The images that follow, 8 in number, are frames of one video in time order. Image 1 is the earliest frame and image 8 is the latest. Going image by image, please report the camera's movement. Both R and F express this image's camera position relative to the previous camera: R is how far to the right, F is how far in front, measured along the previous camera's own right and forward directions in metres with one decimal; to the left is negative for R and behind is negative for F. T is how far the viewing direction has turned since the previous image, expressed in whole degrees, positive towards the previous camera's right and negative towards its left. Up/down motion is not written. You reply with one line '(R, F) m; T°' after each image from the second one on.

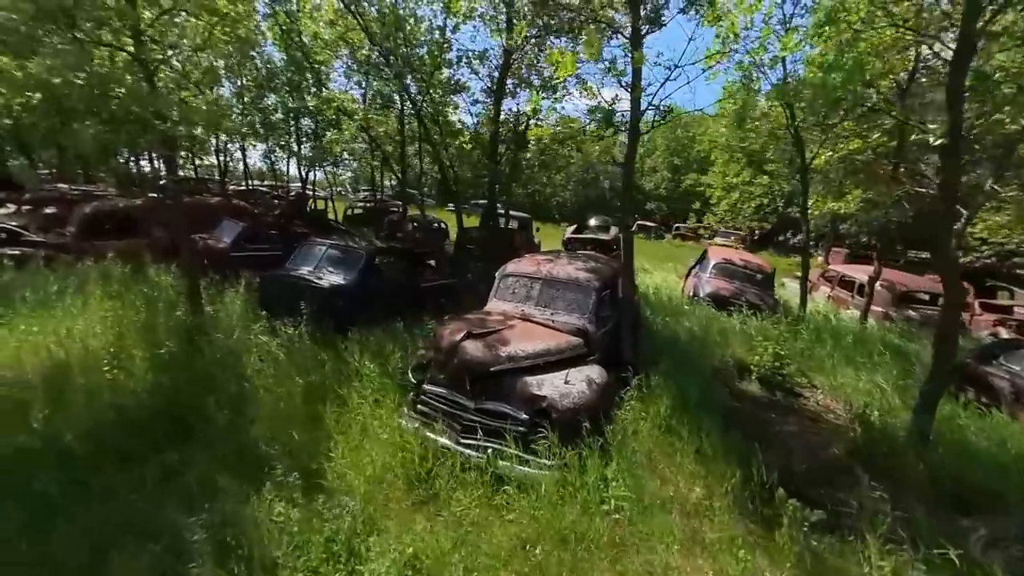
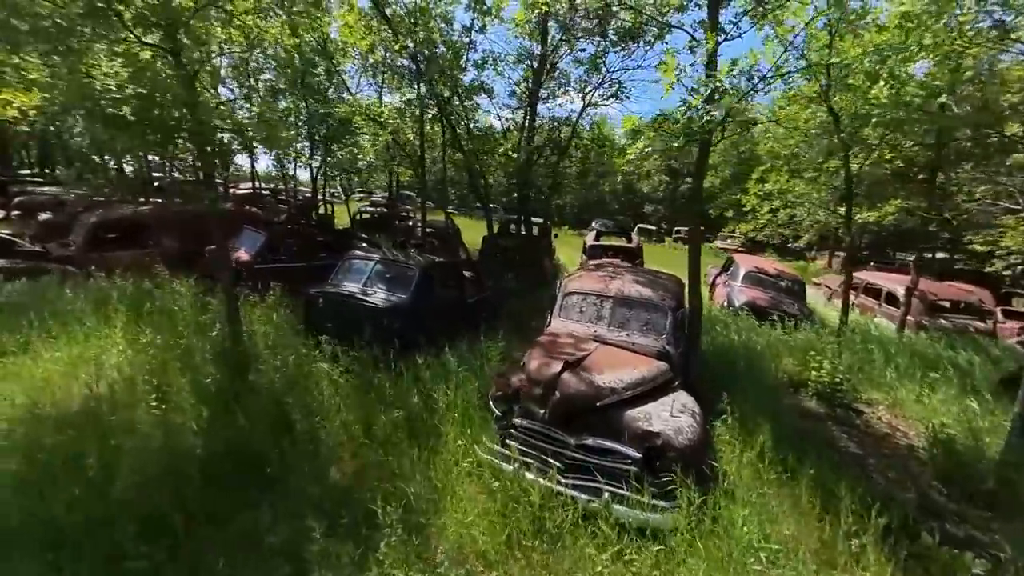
(-1.4, +0.4) m; +2°
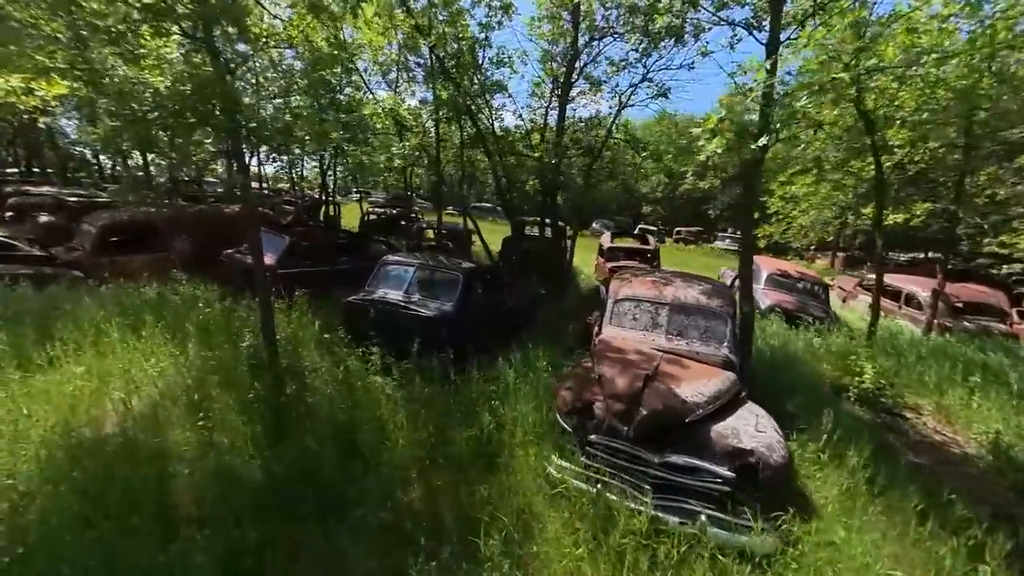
(-1.0, +0.3) m; +1°
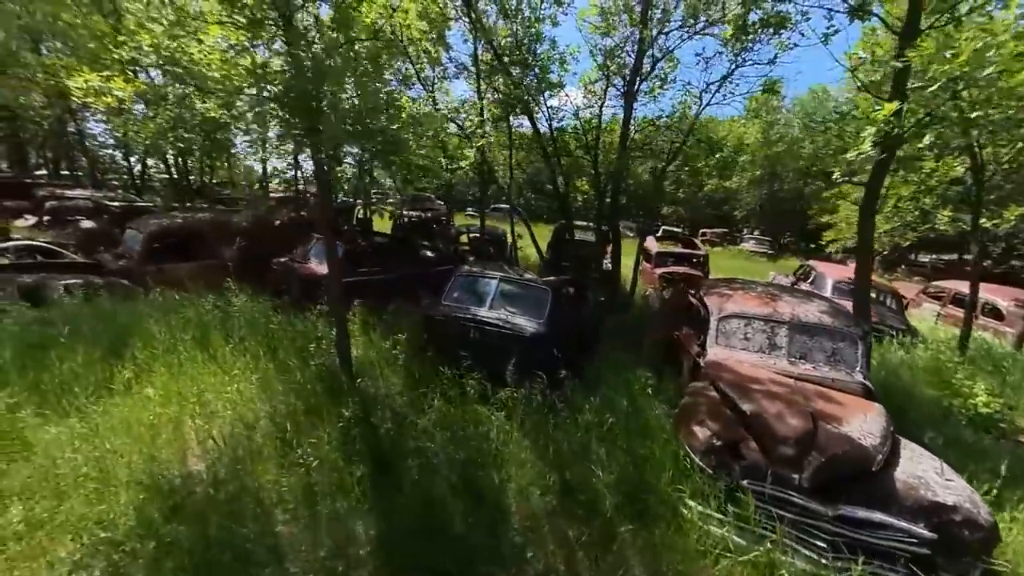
(-1.4, +0.5) m; -1°
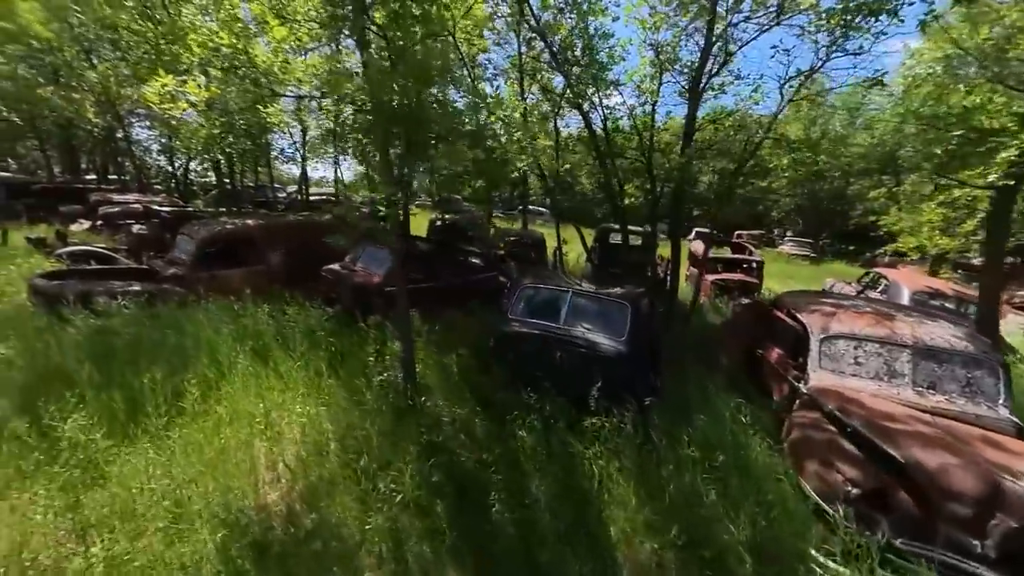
(-0.9, +0.4) m; -3°
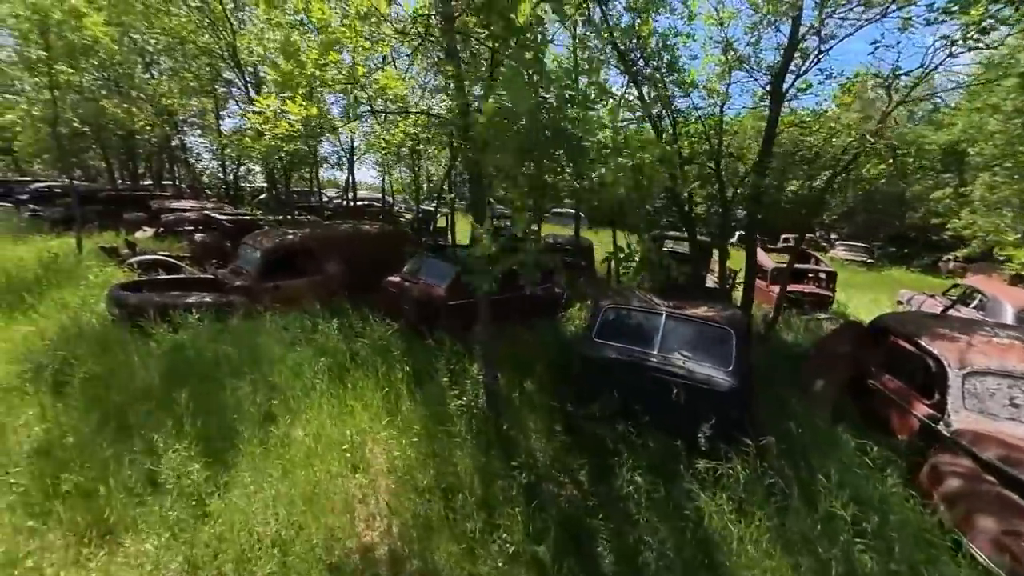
(-1.0, +0.3) m; -3°
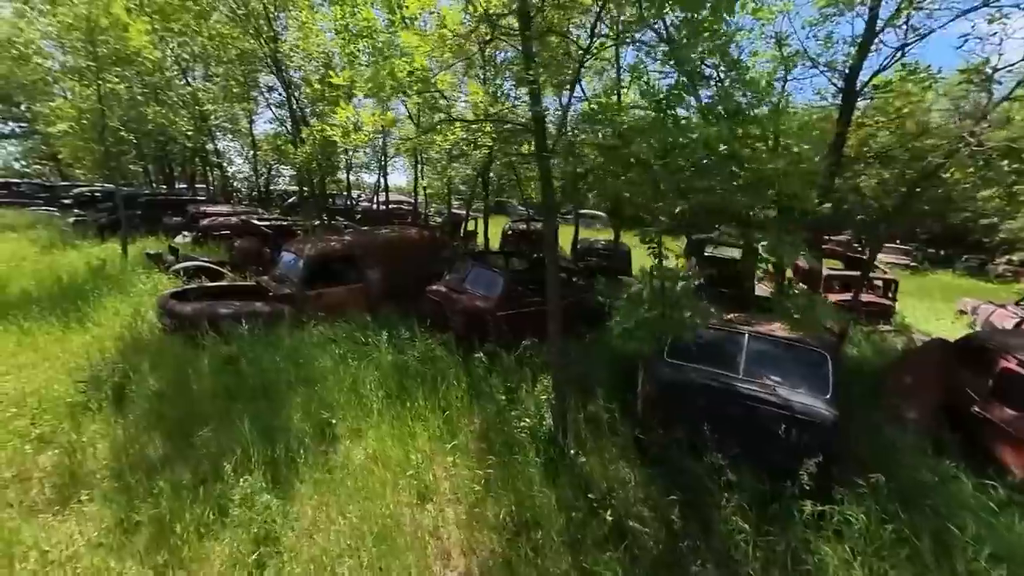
(-0.8, +0.3) m; -2°
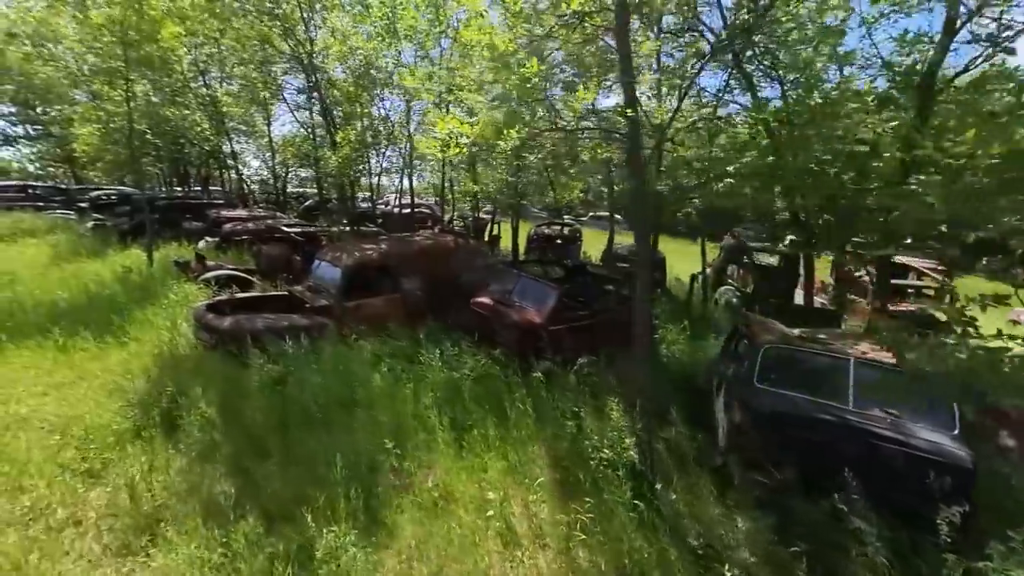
(-1.0, +0.4) m; 0°
